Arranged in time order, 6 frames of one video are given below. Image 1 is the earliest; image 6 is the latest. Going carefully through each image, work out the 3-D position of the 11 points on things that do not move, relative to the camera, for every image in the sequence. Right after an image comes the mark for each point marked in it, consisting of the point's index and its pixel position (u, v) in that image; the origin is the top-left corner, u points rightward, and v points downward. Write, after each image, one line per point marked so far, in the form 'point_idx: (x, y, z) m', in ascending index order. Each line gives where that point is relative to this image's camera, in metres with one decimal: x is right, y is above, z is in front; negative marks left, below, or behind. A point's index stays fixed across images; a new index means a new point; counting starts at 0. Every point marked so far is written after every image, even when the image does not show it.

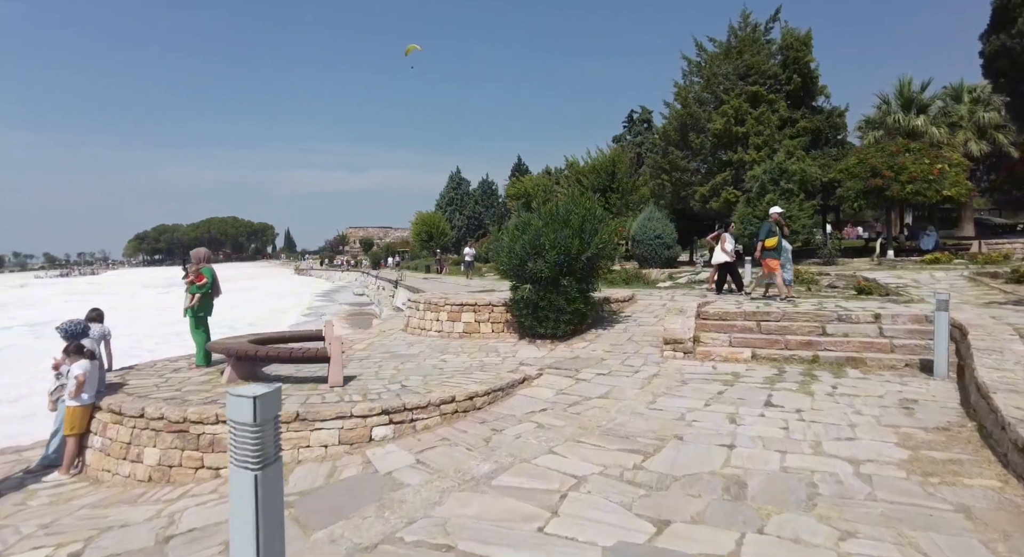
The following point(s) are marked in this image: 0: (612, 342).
0: (+1.5, -1.0, +8.8) m
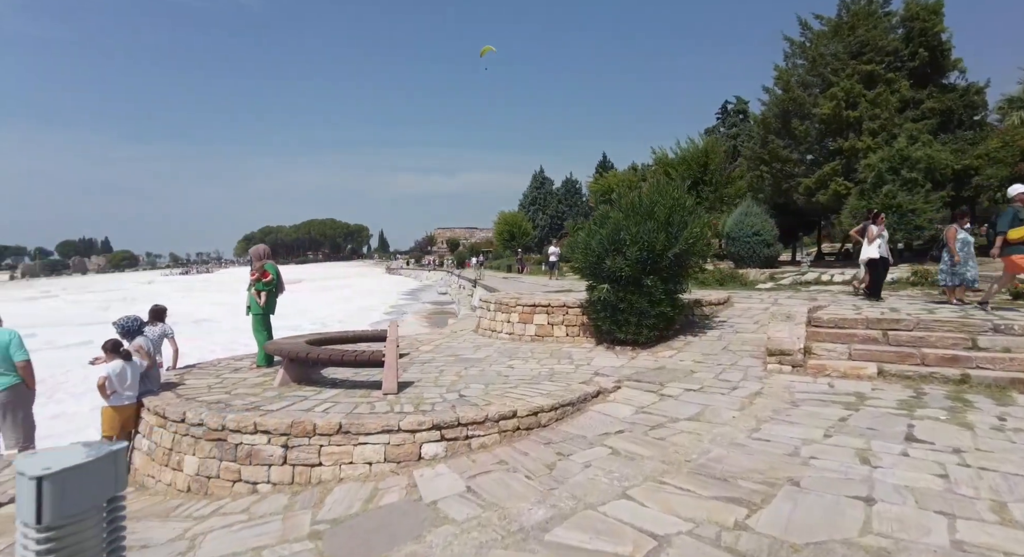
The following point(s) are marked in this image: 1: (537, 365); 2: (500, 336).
0: (+2.6, -1.0, +7.7) m
1: (+0.3, -1.1, +7.3) m
2: (-0.2, -1.0, +9.8) m
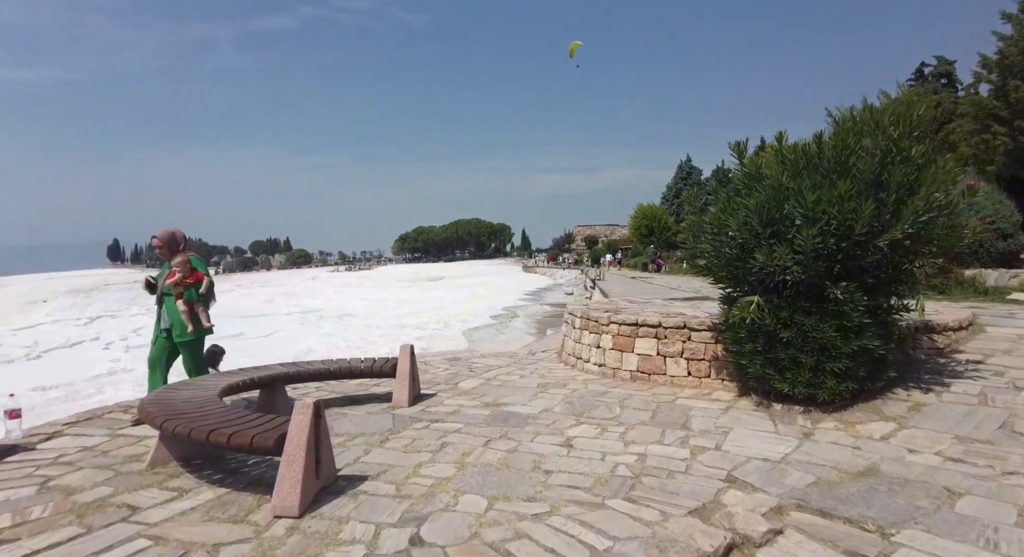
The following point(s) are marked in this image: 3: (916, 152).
0: (+3.1, -1.1, +3.9) m
1: (+0.8, -1.2, +4.0) m
2: (+0.9, -1.0, +6.6) m
3: (+3.3, +1.0, +4.7) m
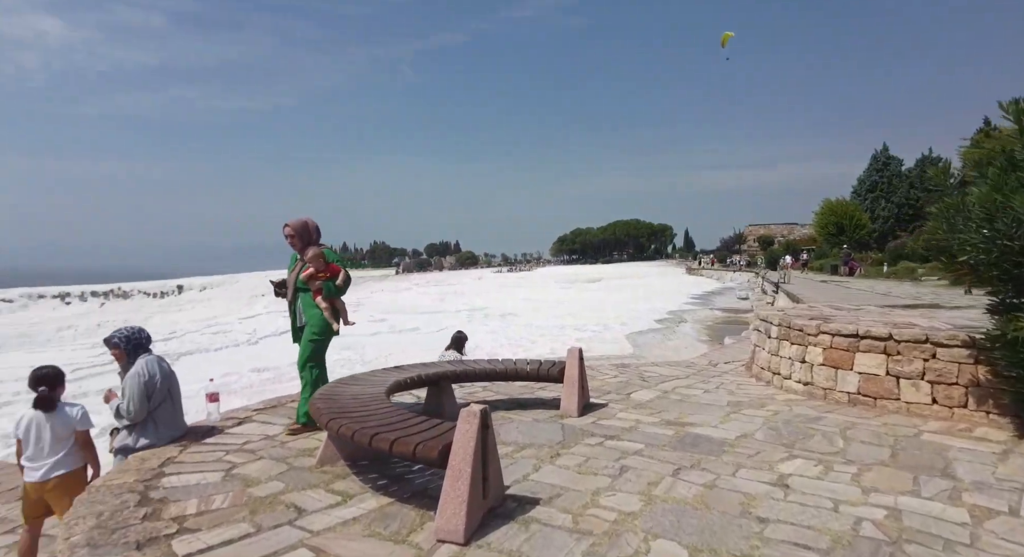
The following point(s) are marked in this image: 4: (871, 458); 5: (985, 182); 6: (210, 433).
0: (+4.1, -1.1, +2.4) m
1: (+1.9, -1.1, +3.1) m
2: (+2.7, -1.0, +5.6) m
3: (+4.5, +1.0, +3.0) m
4: (+2.3, -1.1, +3.6) m
5: (+3.3, +0.6, +4.0) m
6: (-2.2, -1.1, +4.1) m
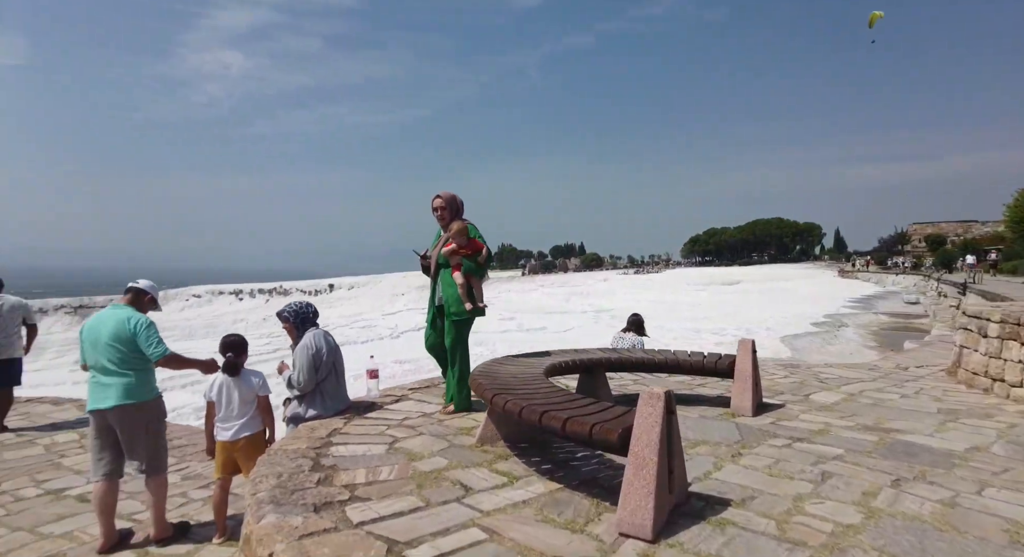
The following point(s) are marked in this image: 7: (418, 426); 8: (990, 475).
0: (+4.7, -0.9, +1.2) m
1: (+2.7, -1.0, +2.3) m
2: (+4.0, -0.9, +4.5) m
3: (+5.3, +1.1, +1.7) m
4: (+3.2, -1.0, +2.7) m
5: (+4.3, +0.8, +2.9) m
6: (-1.0, -0.9, +4.2) m
7: (-0.6, -0.9, +3.7) m
8: (+2.4, -1.0, +2.9) m
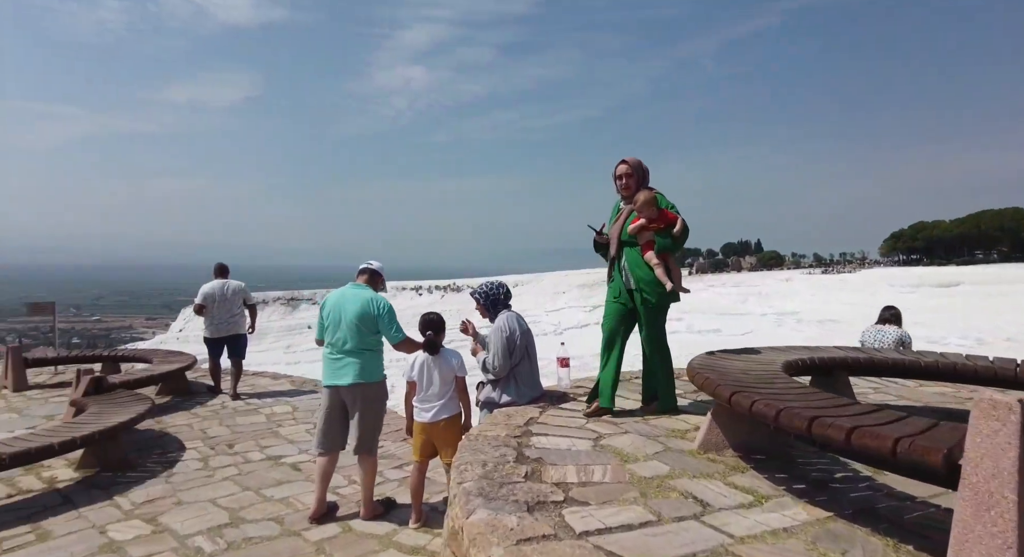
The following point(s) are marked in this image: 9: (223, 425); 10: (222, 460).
0: (+5.0, -0.9, -0.6) m
1: (+3.4, -0.9, +1.1) m
2: (+5.3, -0.8, +2.8) m
3: (+5.7, +1.2, -0.3) m
4: (+4.0, -0.9, +1.3) m
5: (+5.1, +0.8, +1.1) m
6: (+0.4, -0.8, +3.9) m
7: (+0.6, -0.8, +3.3) m
8: (+3.3, -0.9, +1.7) m
9: (-2.9, -1.4, +5.6) m
10: (-2.4, -1.5, +4.7) m
